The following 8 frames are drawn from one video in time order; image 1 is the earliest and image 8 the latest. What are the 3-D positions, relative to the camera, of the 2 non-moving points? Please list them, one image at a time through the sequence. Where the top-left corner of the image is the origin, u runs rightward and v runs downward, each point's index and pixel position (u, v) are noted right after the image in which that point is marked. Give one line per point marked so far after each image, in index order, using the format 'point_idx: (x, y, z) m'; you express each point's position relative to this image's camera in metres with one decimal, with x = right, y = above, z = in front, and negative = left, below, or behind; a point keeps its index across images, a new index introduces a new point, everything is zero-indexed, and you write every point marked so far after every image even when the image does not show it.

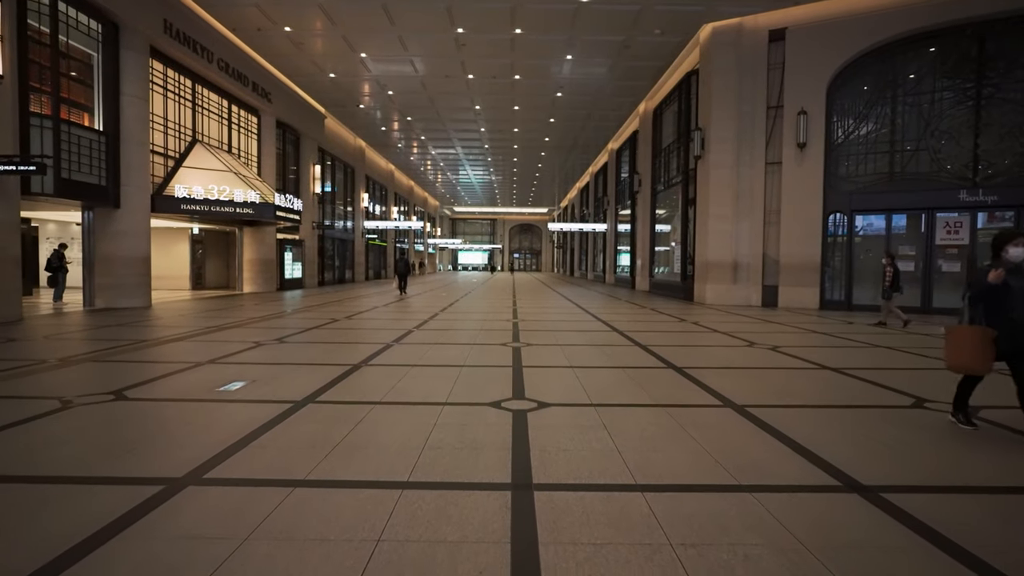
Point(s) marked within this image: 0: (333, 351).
0: (-2.1, -0.7, +8.5) m
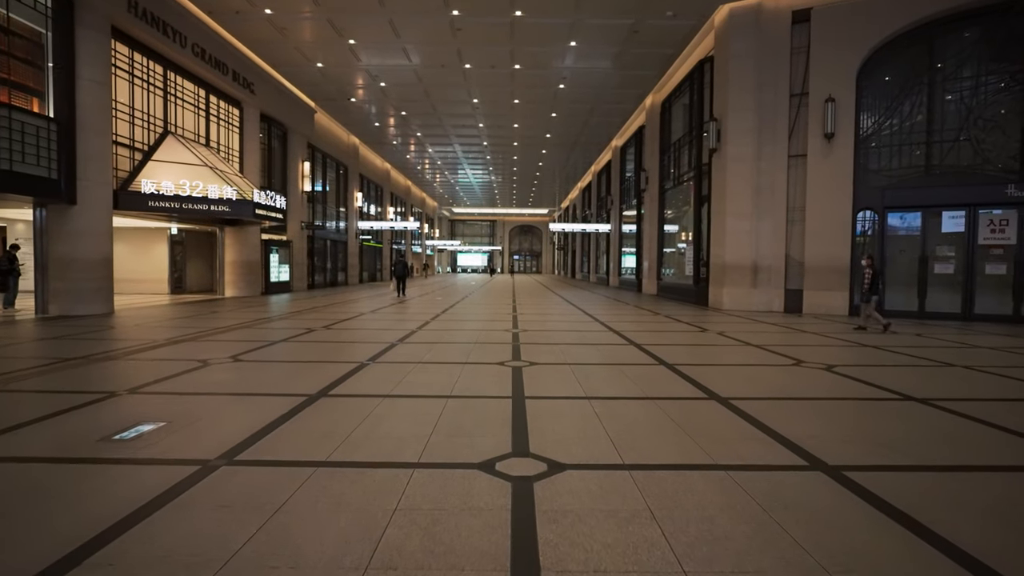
0: (-2.1, -0.7, +7.2) m
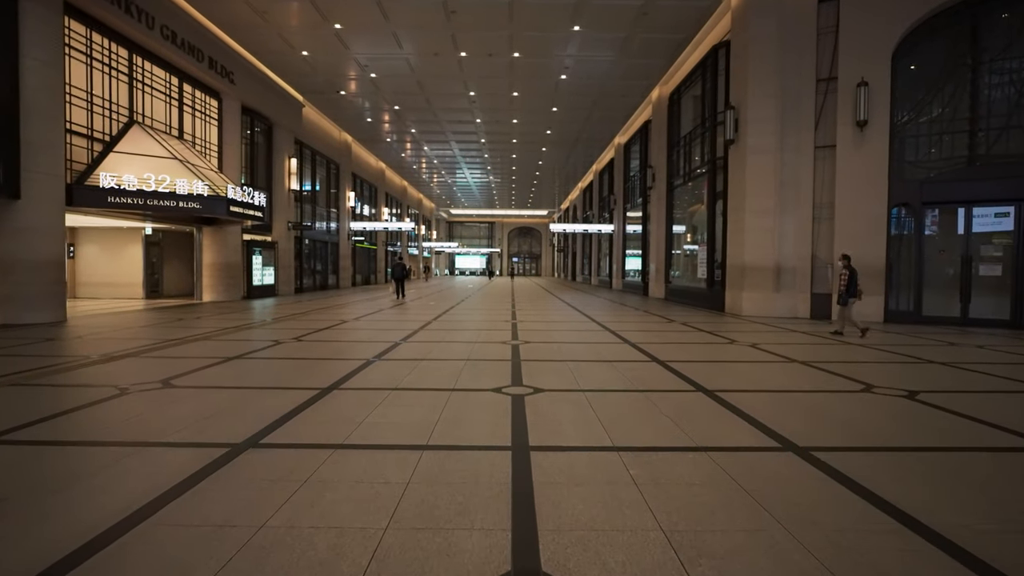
0: (-2.1, -0.8, +5.8) m
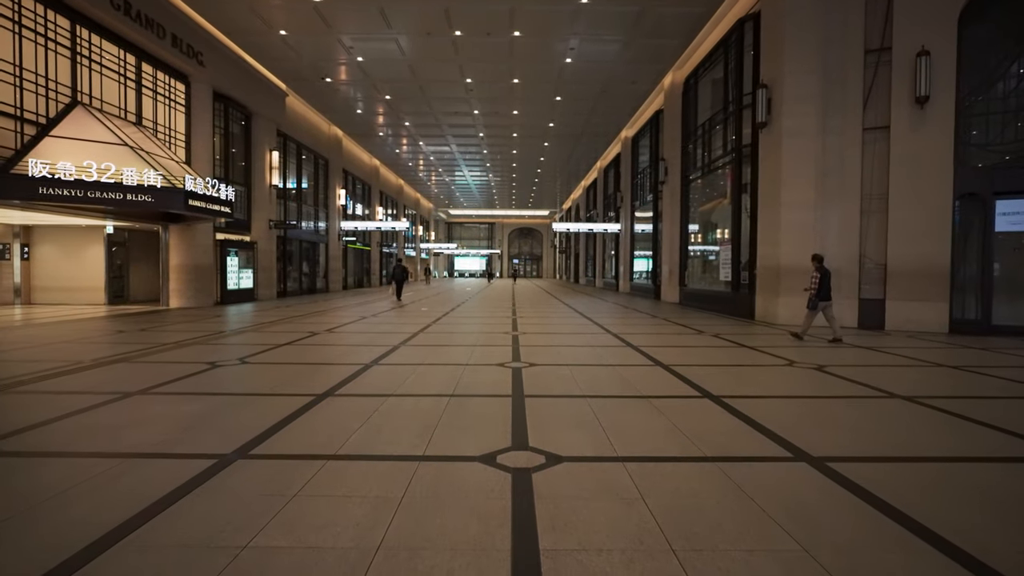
0: (-2.1, -0.9, +4.0) m
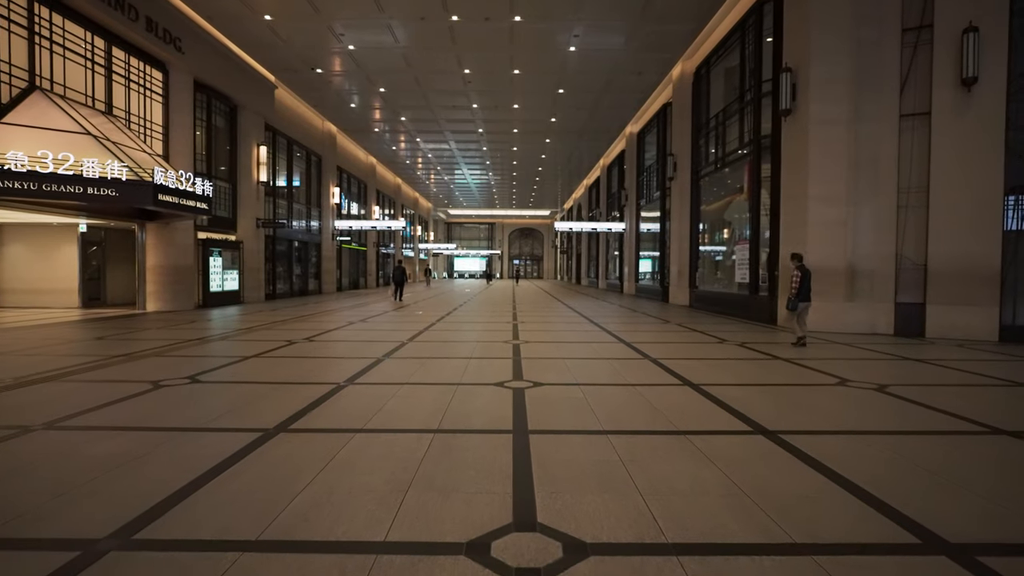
0: (-2.1, -0.9, +2.9) m
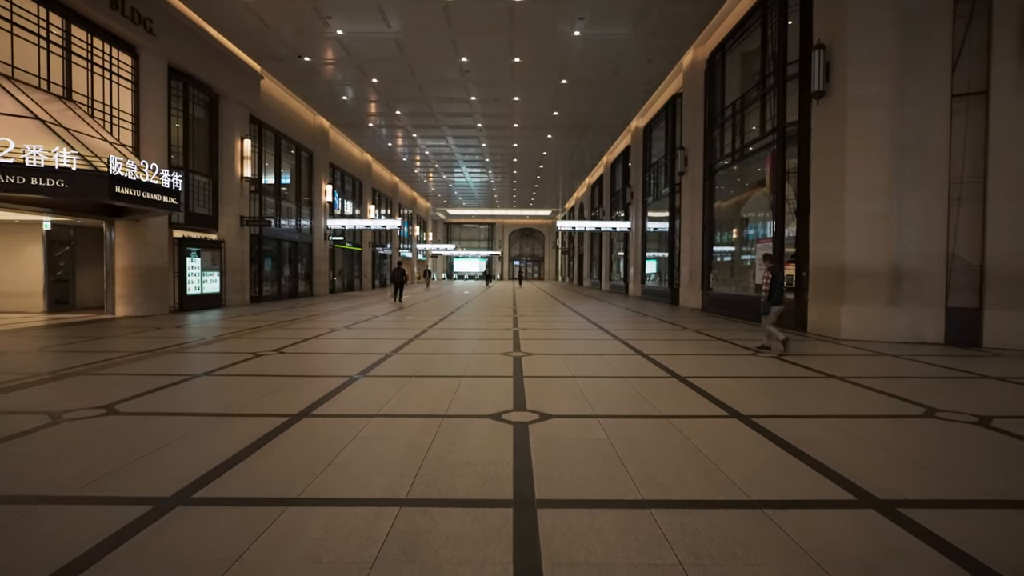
0: (-2.1, -0.9, +1.6) m
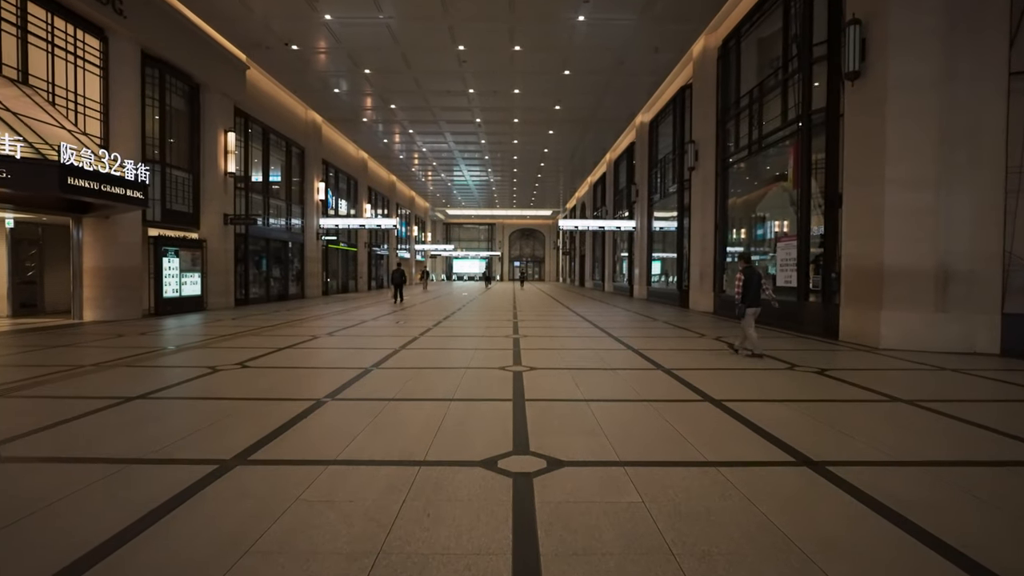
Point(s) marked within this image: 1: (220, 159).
0: (-2.1, -1.0, +0.6) m
1: (-7.0, +3.1, +17.7) m
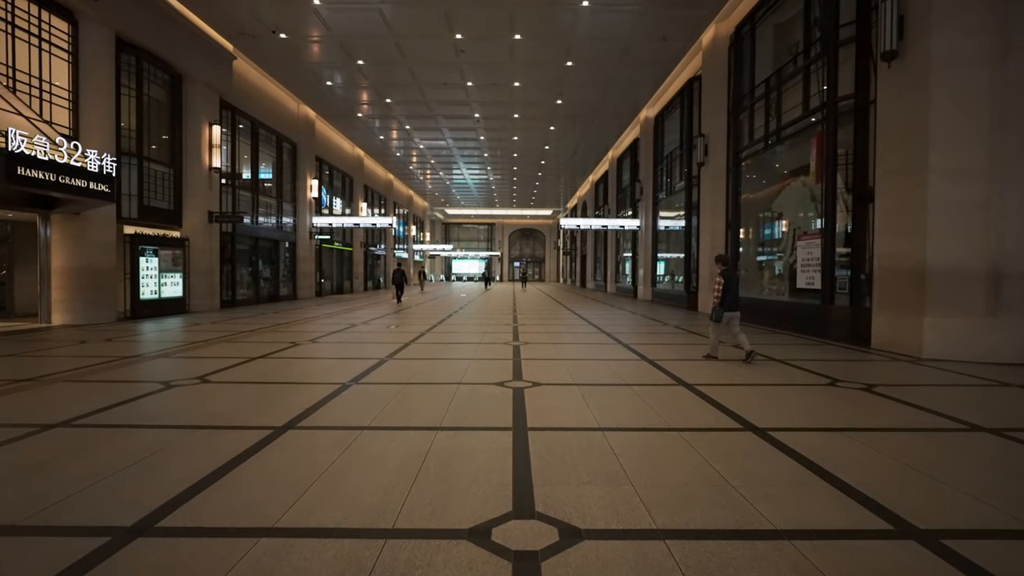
0: (-2.1, -1.0, -0.3) m
1: (-7.0, +3.1, +16.8) m
